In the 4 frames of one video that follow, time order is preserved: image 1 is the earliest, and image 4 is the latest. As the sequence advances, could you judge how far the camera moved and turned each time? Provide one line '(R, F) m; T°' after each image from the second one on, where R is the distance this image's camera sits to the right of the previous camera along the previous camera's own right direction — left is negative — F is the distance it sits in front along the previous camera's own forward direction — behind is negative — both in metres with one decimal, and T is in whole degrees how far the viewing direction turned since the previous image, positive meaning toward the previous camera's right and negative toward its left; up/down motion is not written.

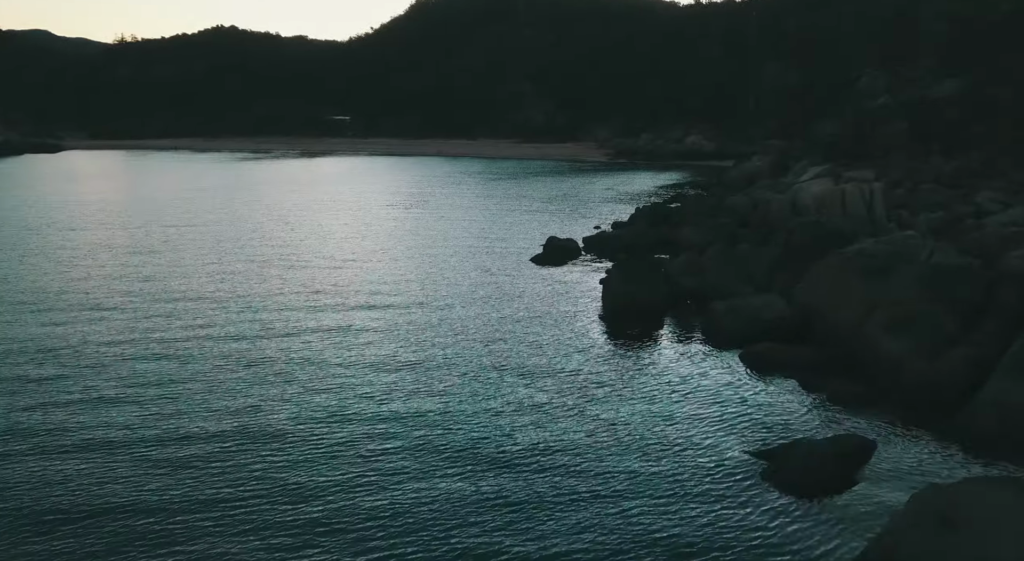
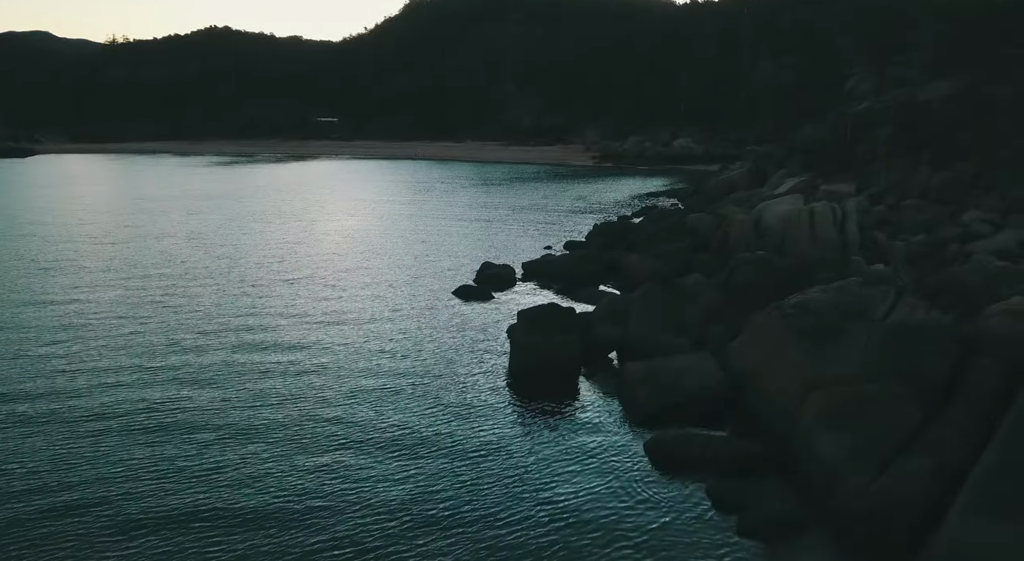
(+1.7, +2.4) m; 0°
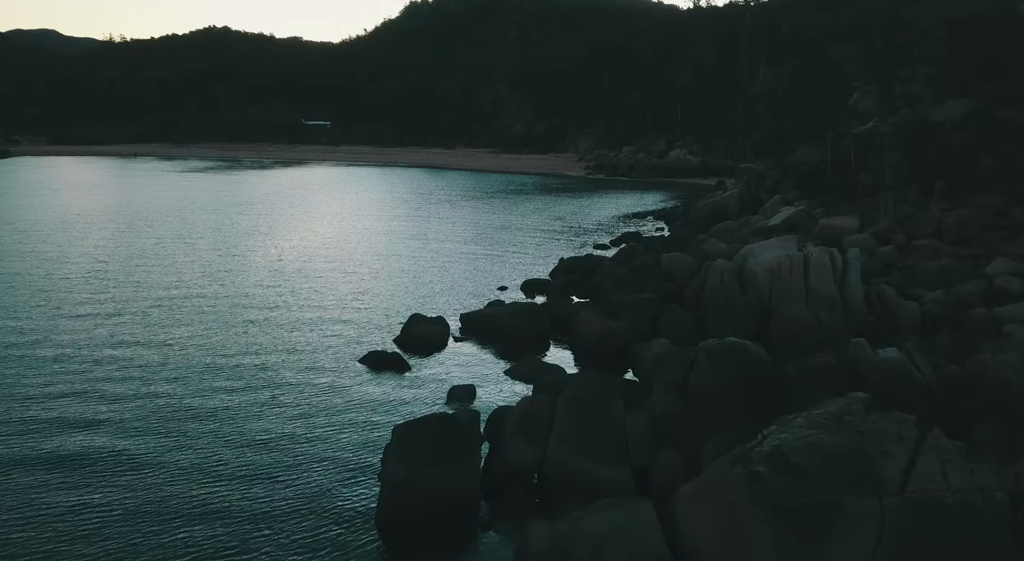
(+1.4, +3.2) m; 0°
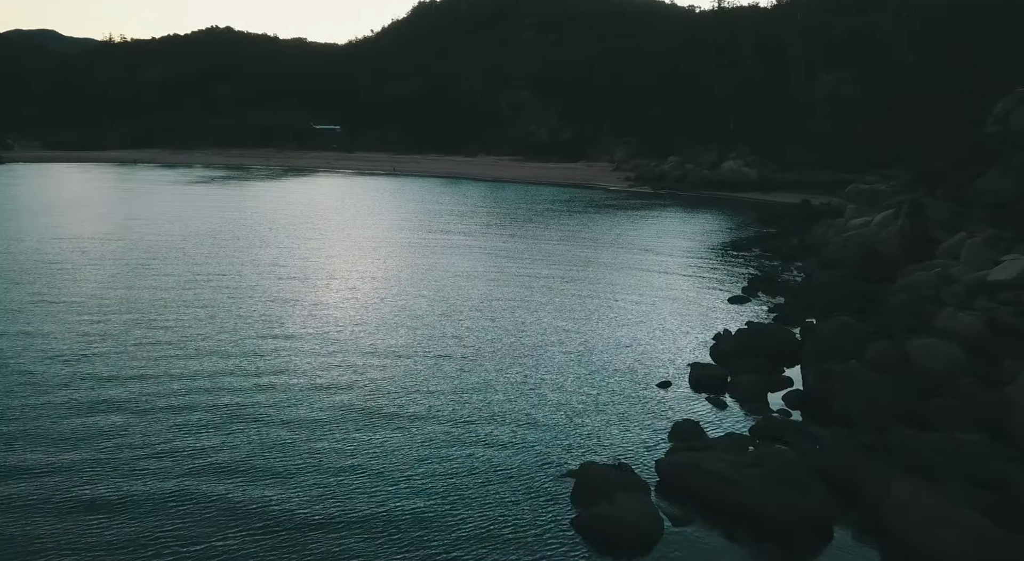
(-3.0, +6.3) m; 0°
